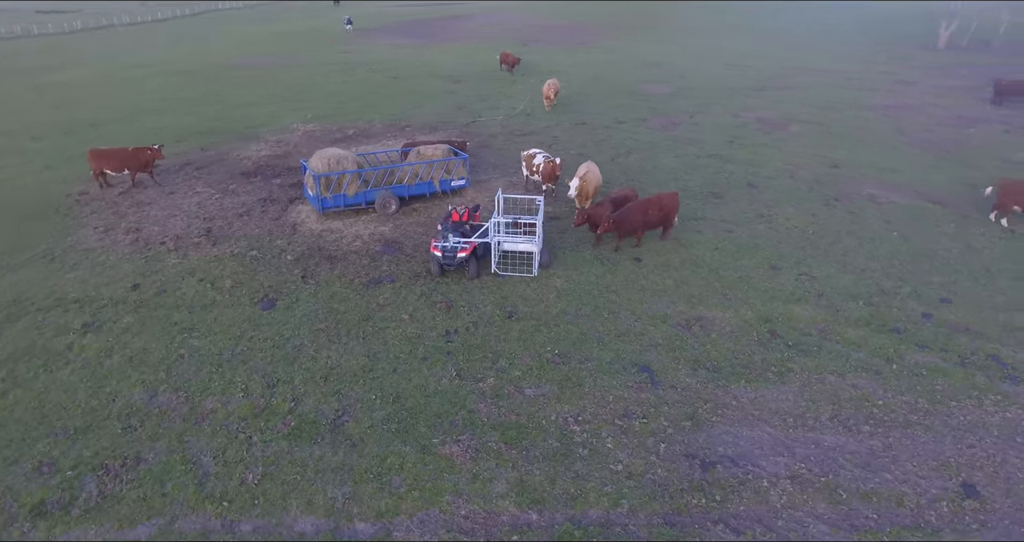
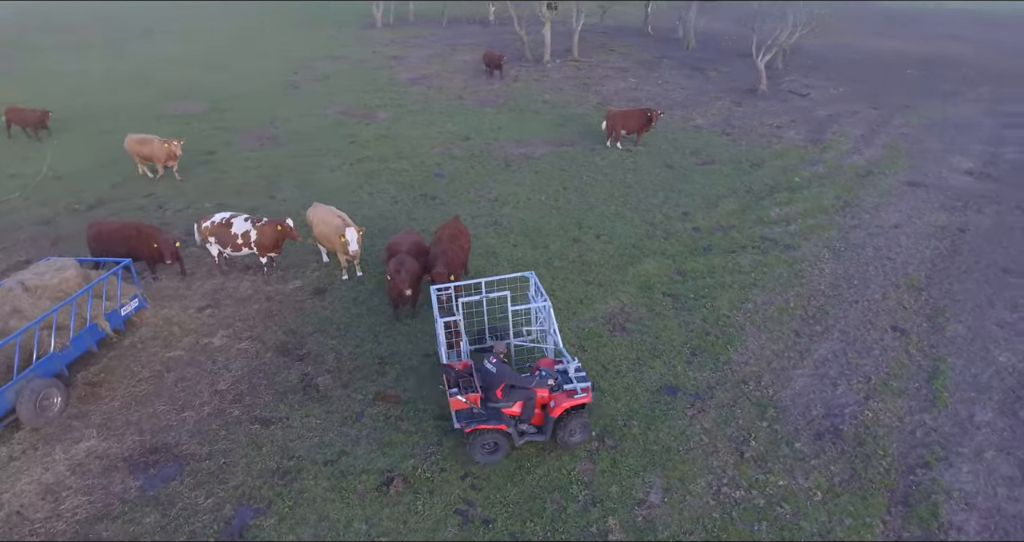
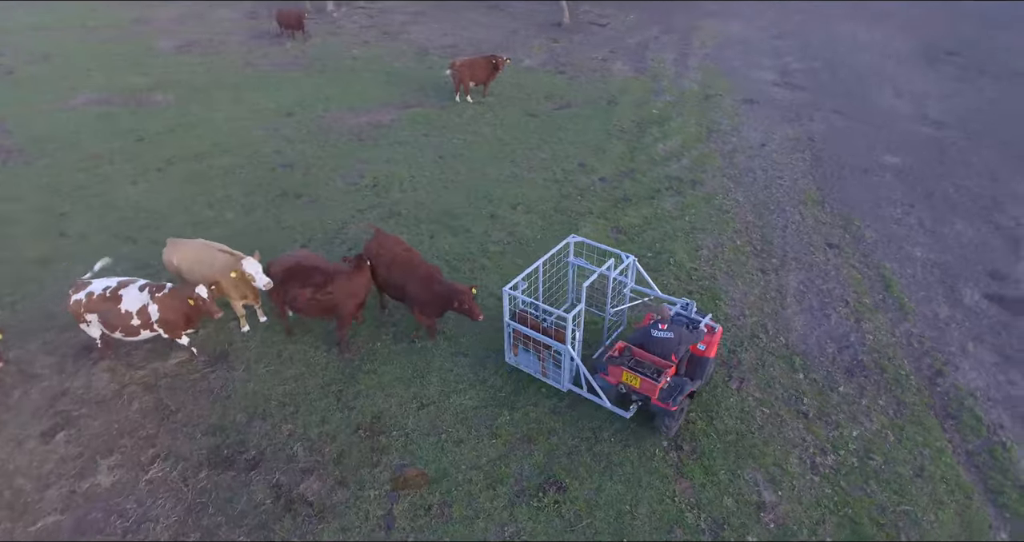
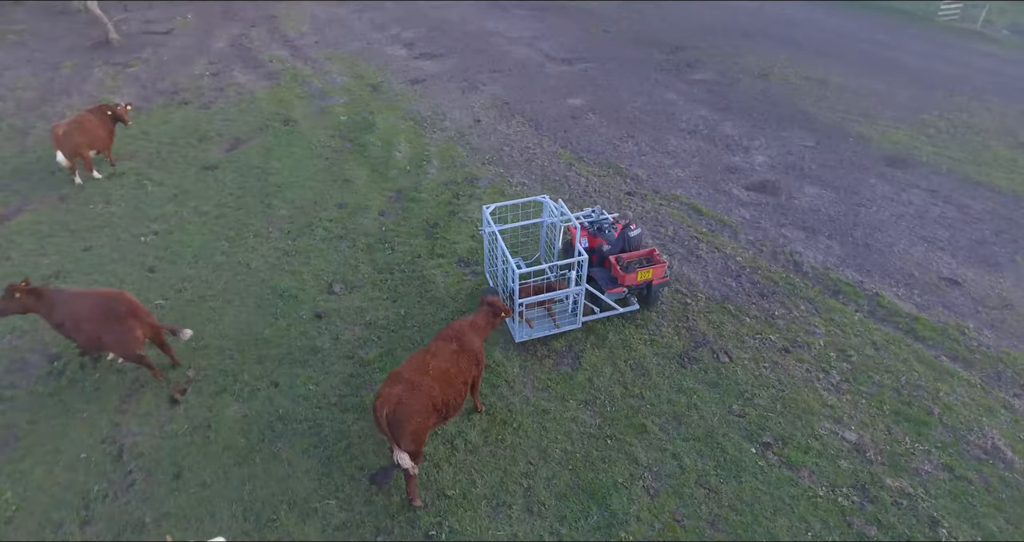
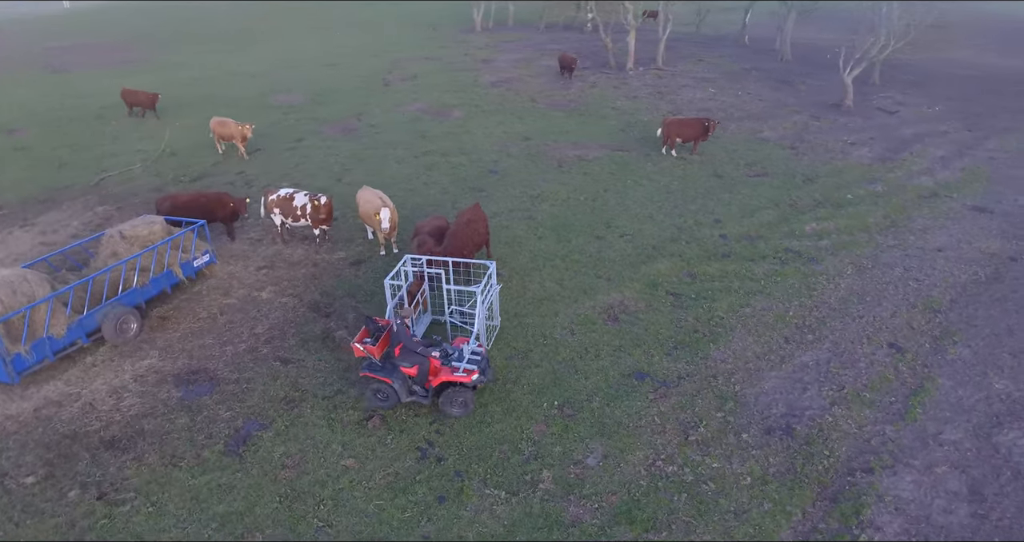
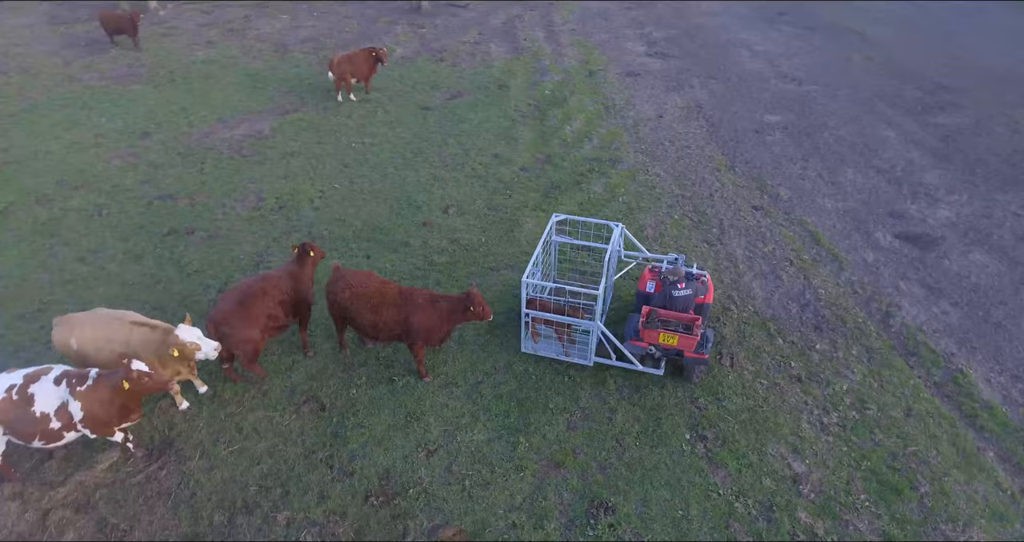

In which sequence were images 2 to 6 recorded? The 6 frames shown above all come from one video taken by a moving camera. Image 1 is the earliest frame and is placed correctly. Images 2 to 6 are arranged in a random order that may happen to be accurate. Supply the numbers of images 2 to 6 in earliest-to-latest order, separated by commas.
5, 2, 3, 6, 4
